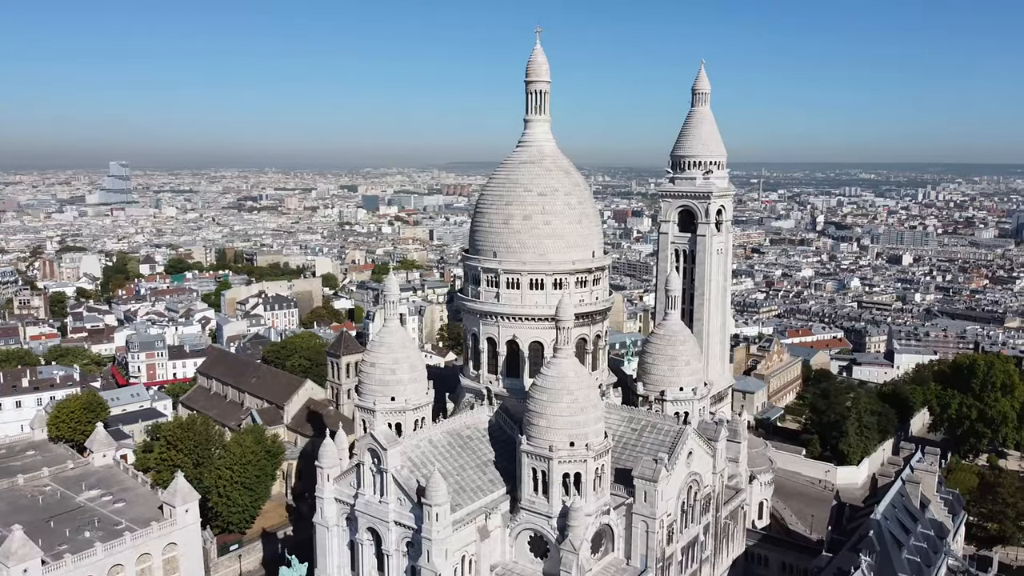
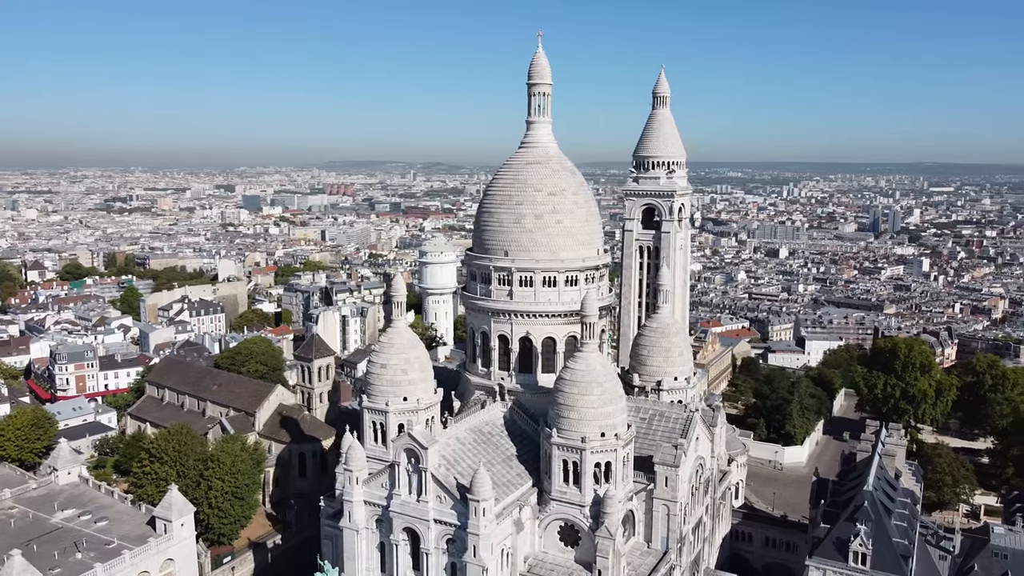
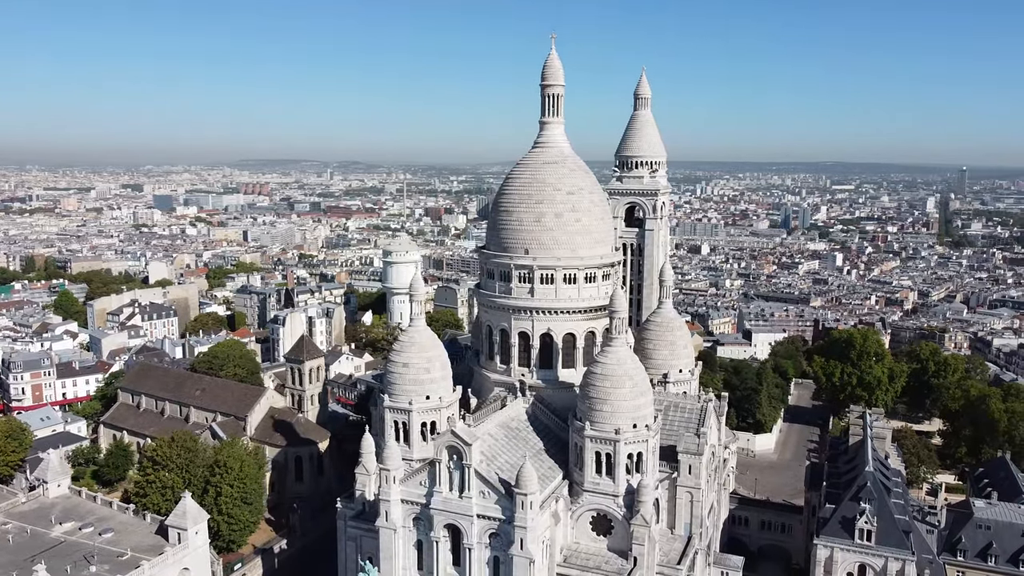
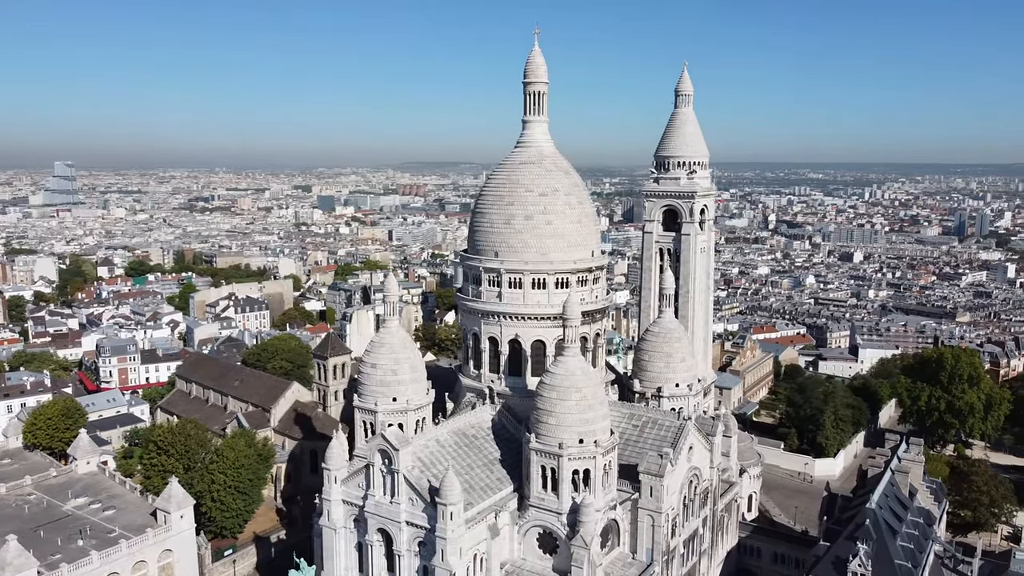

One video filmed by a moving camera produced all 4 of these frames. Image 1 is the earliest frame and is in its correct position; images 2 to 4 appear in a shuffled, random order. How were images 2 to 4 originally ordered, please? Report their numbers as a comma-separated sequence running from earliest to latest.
4, 2, 3
